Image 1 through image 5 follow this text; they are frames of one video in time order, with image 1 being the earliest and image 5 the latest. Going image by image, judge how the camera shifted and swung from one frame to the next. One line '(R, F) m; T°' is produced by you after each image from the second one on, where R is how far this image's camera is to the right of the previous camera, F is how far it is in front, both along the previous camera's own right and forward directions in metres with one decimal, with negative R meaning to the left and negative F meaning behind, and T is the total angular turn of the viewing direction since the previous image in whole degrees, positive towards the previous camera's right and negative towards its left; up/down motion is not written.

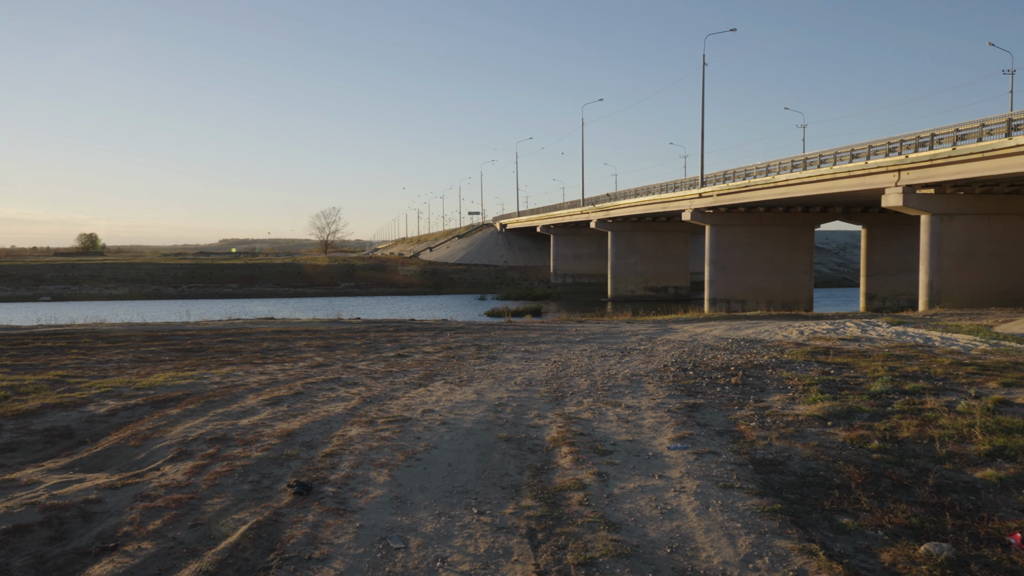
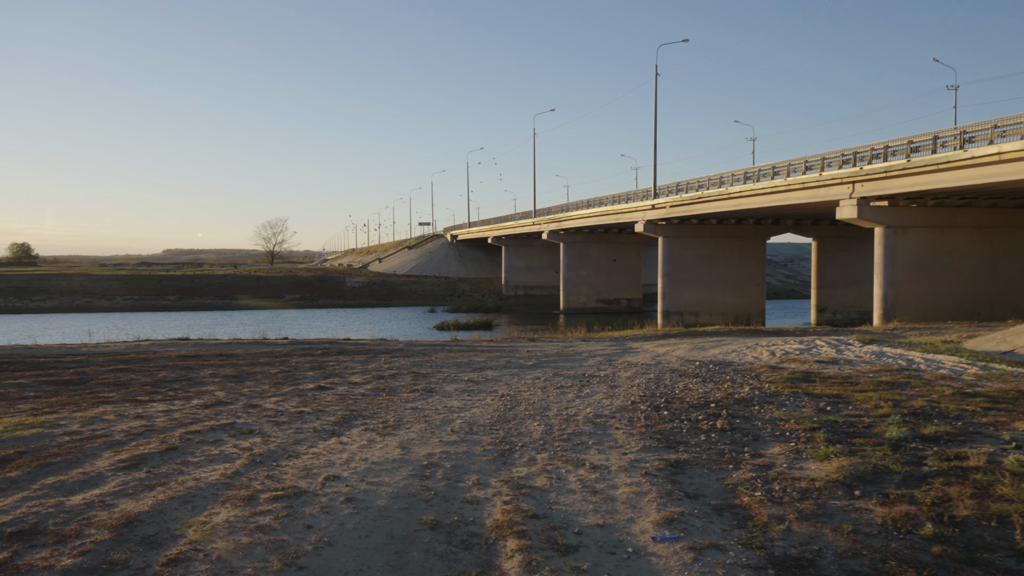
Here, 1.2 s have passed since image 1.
(+0.2, +2.3) m; +3°
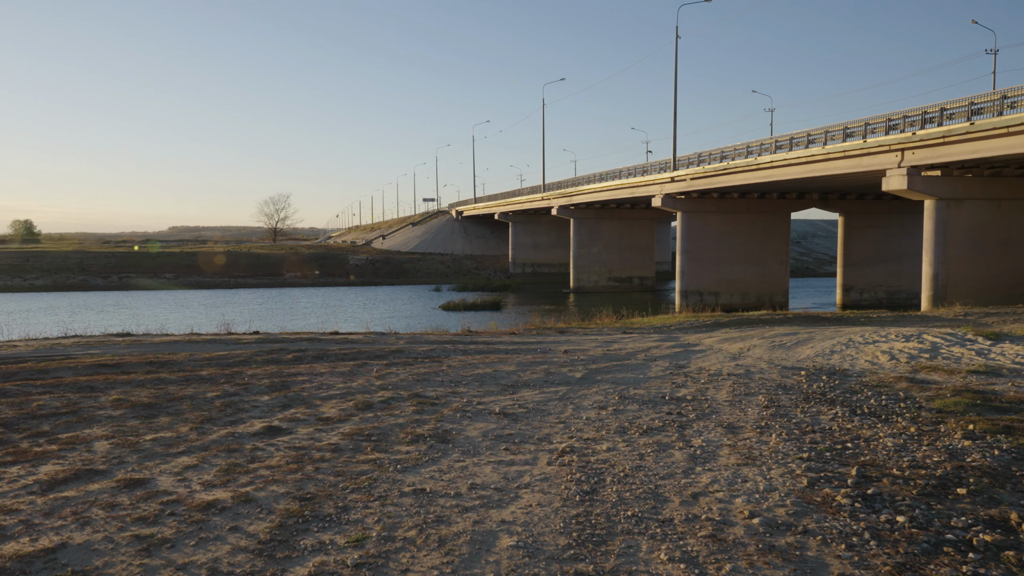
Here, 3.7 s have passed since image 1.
(-0.6, +5.2) m; 0°
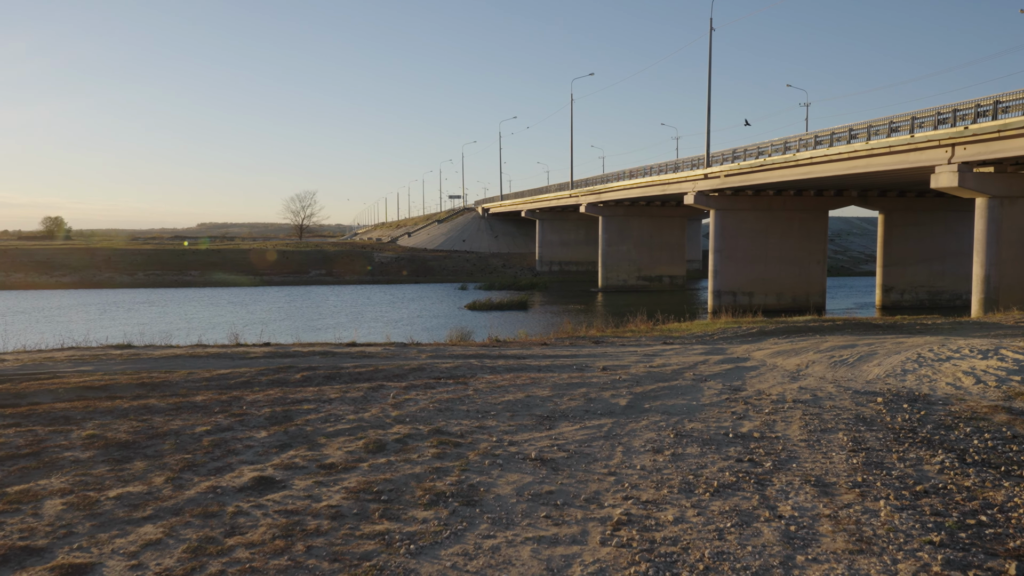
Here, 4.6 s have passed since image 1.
(-0.1, +1.6) m; -2°
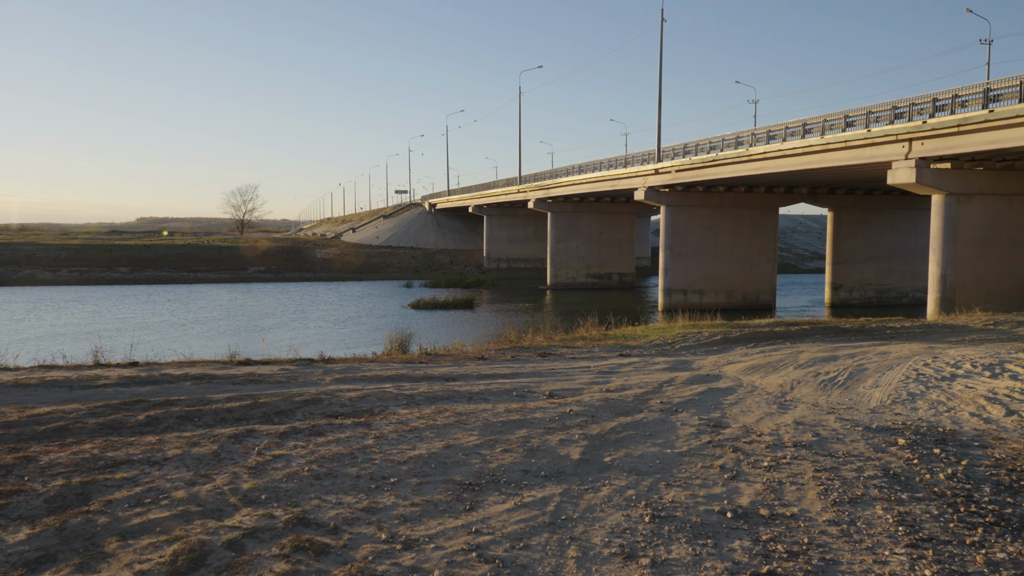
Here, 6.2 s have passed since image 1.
(+0.4, +3.1) m; +4°
